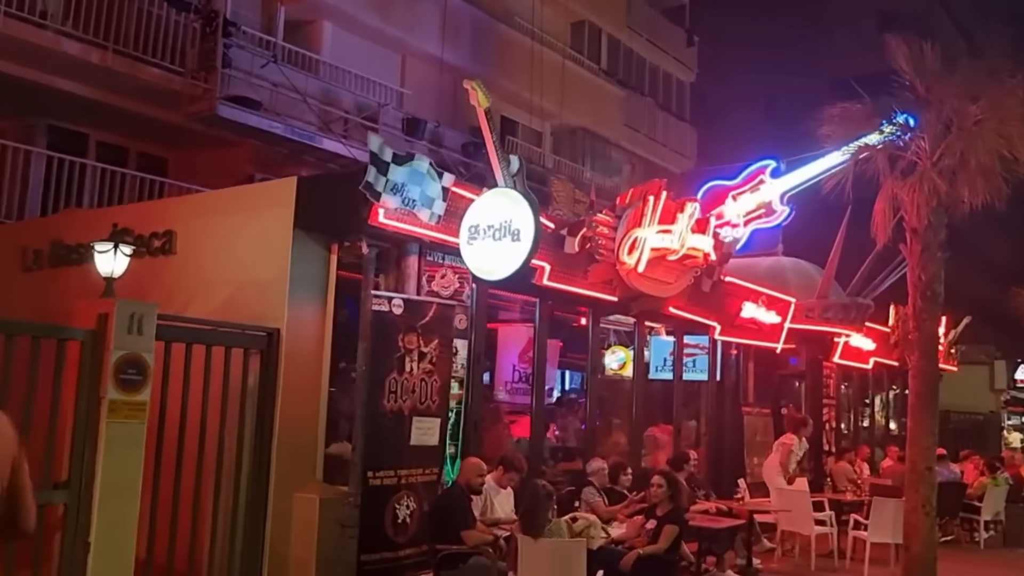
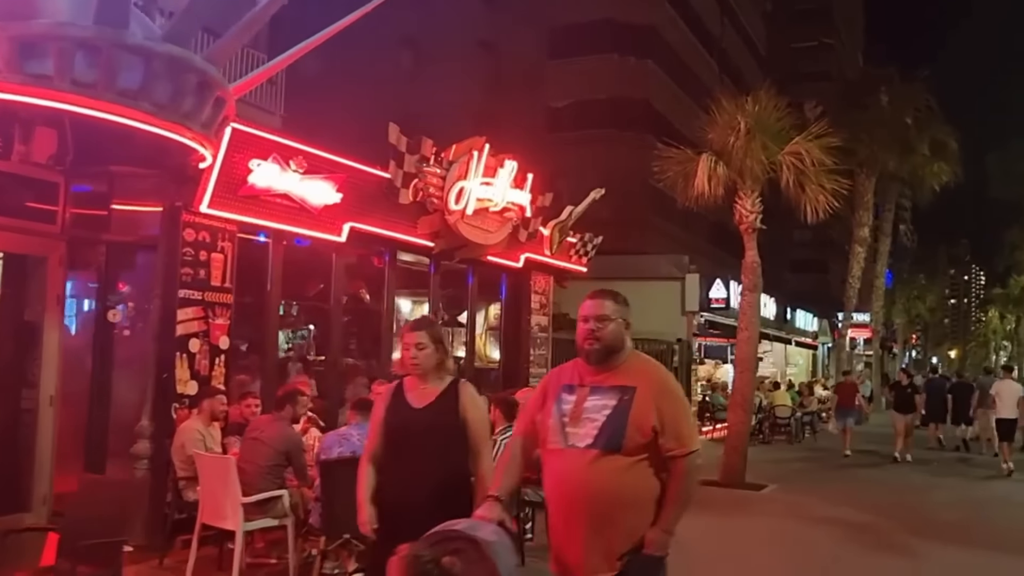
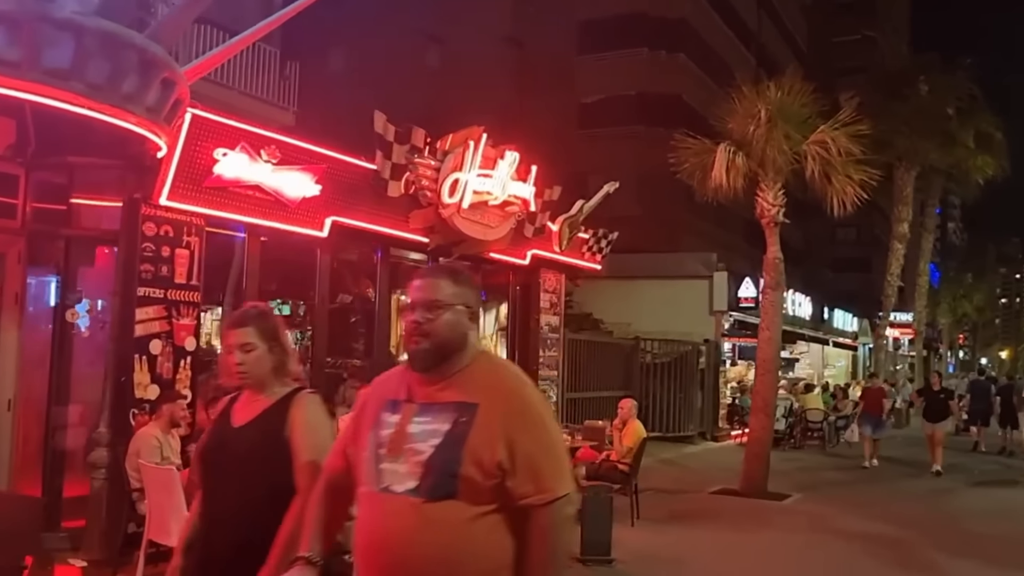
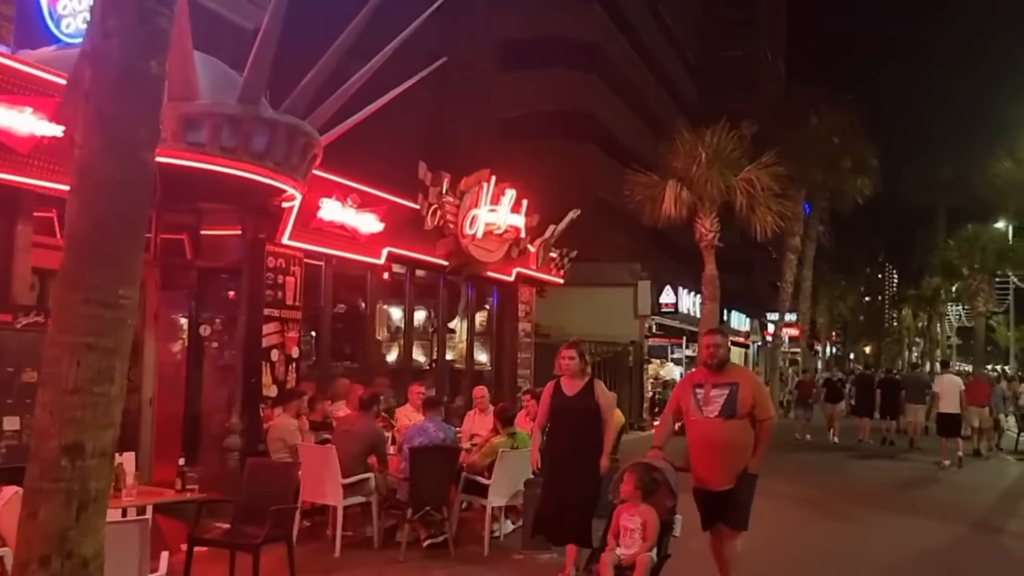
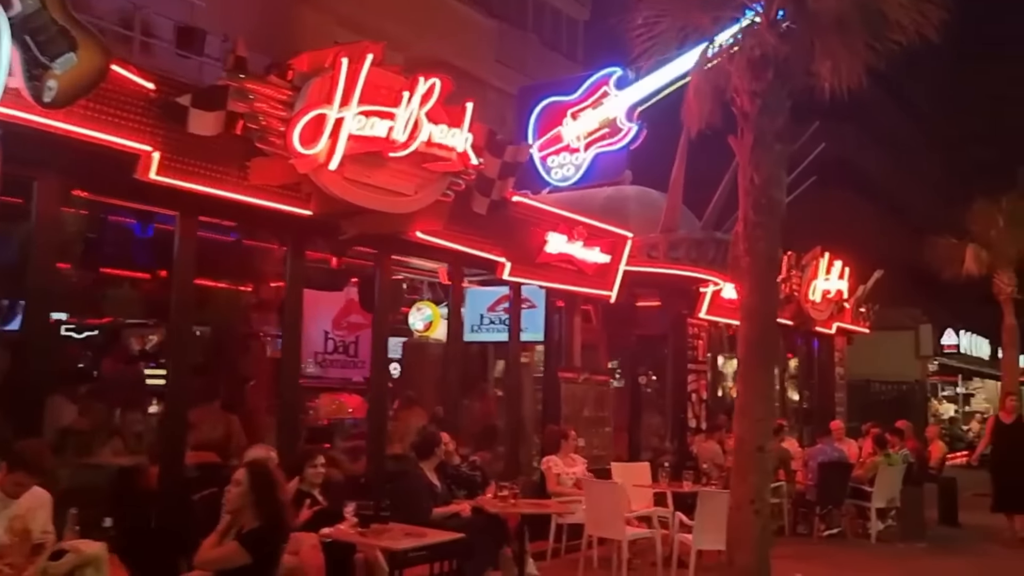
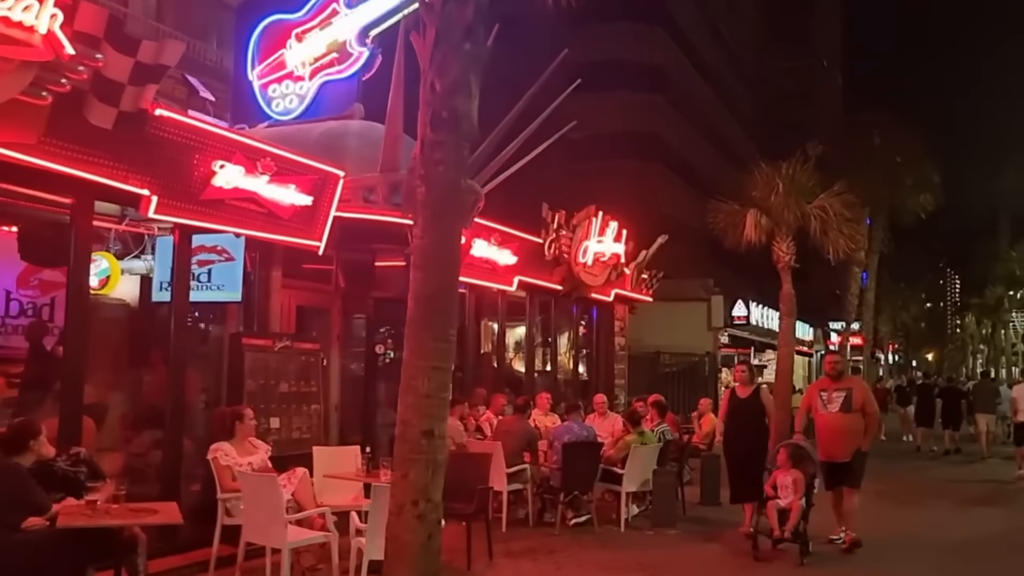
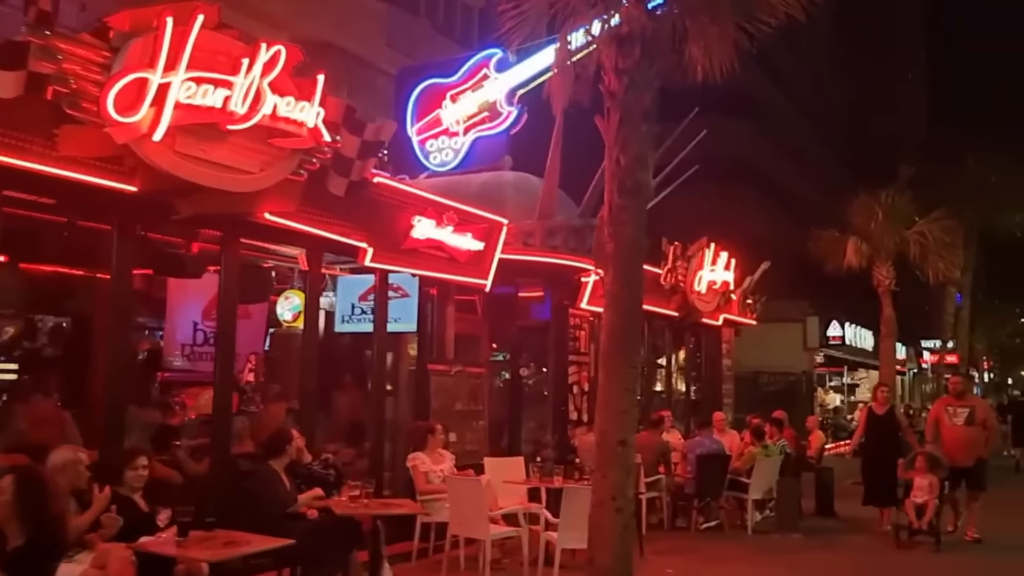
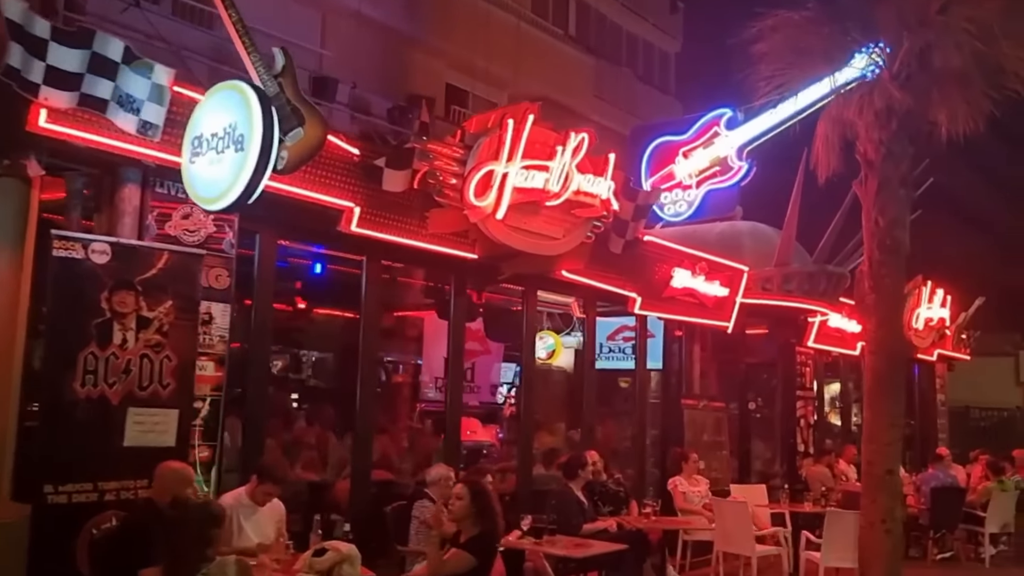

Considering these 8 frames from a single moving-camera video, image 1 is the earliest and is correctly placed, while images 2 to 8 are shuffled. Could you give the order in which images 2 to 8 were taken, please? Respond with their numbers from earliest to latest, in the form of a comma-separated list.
8, 5, 7, 6, 4, 2, 3
